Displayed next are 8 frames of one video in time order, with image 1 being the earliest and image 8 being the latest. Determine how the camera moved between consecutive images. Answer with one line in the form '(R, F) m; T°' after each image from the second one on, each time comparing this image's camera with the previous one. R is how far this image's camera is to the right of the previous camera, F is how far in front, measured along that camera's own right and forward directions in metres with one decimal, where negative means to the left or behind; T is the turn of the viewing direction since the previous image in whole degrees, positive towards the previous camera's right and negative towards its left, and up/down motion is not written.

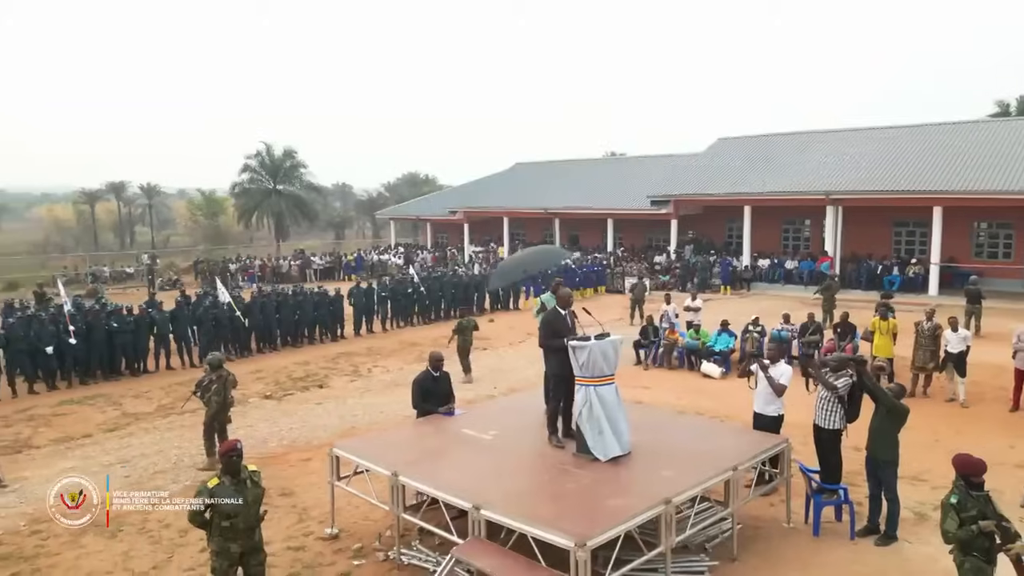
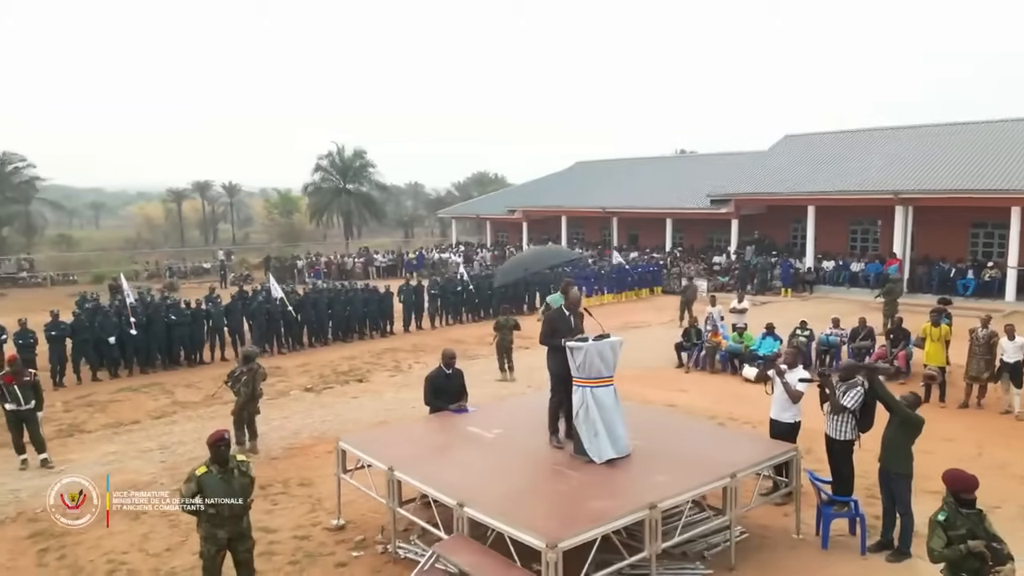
(+0.6, 0.0) m; -5°
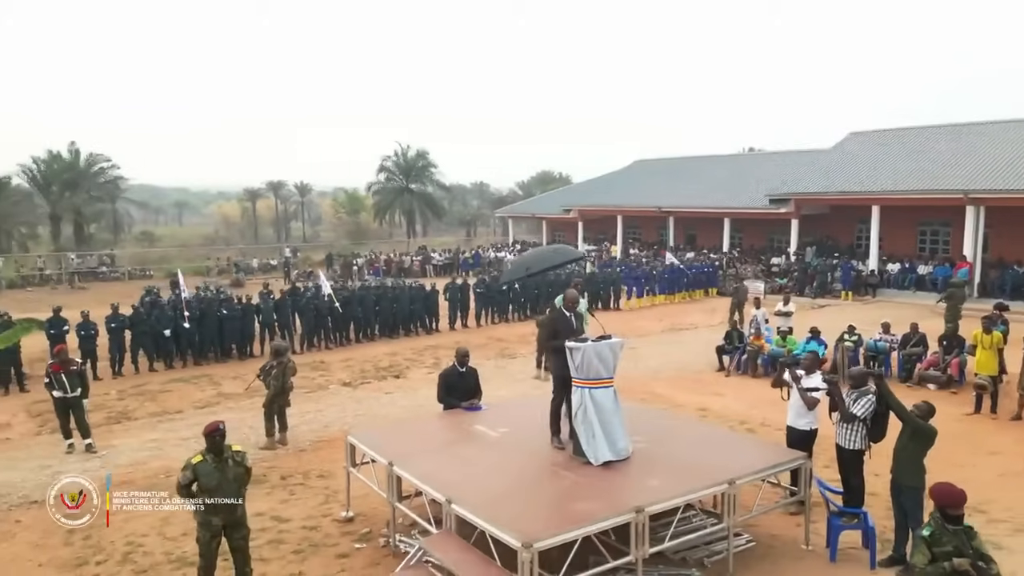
(+0.6, 0.0) m; -5°
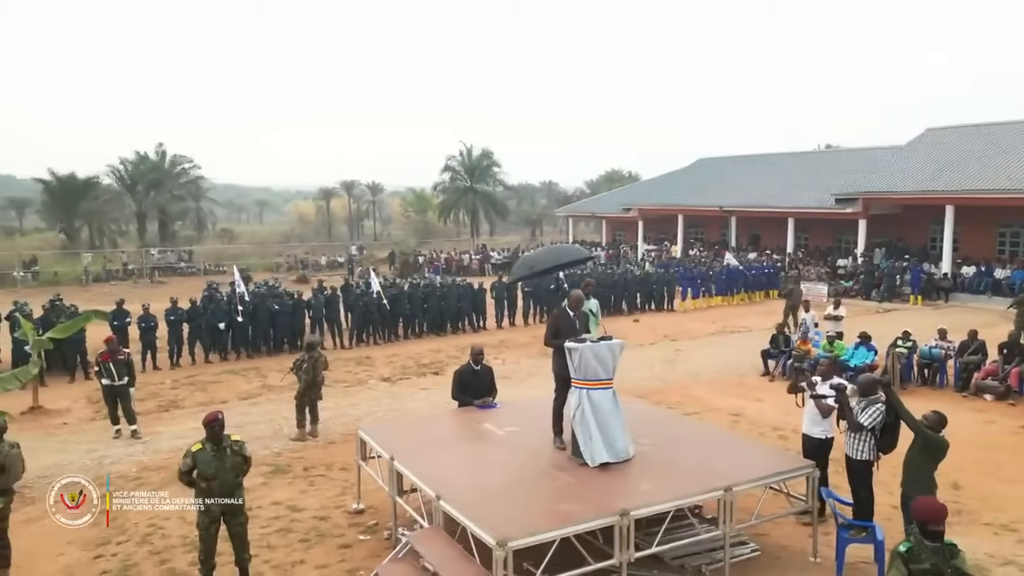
(+0.6, 0.0) m; -5°
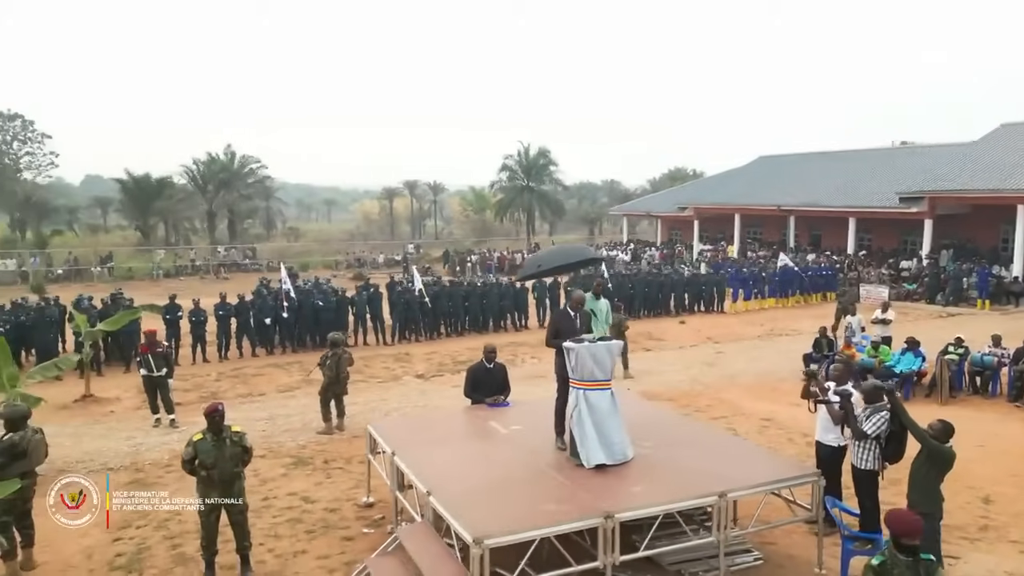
(+0.6, 0.0) m; -5°
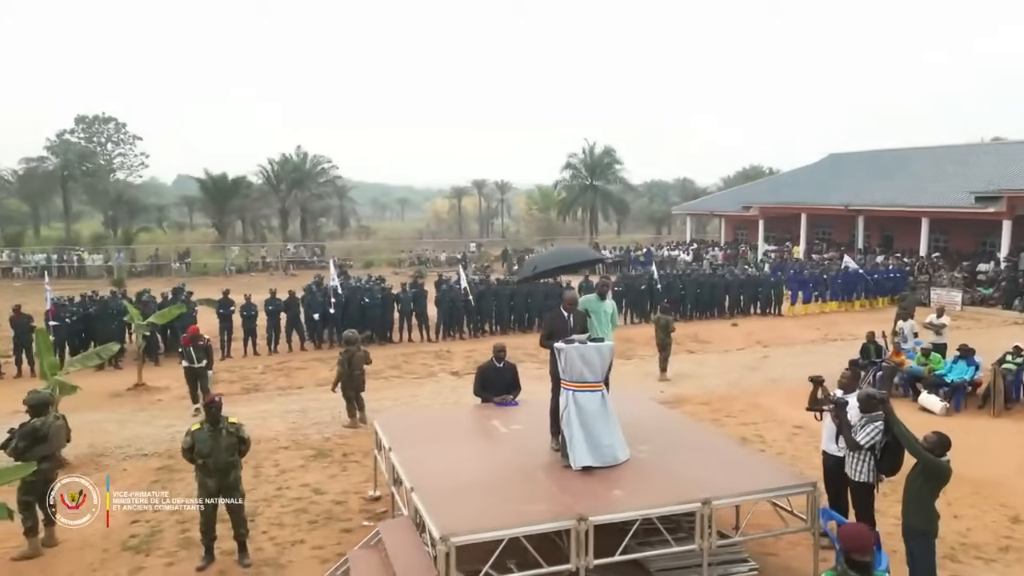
(+0.7, 0.0) m; -5°
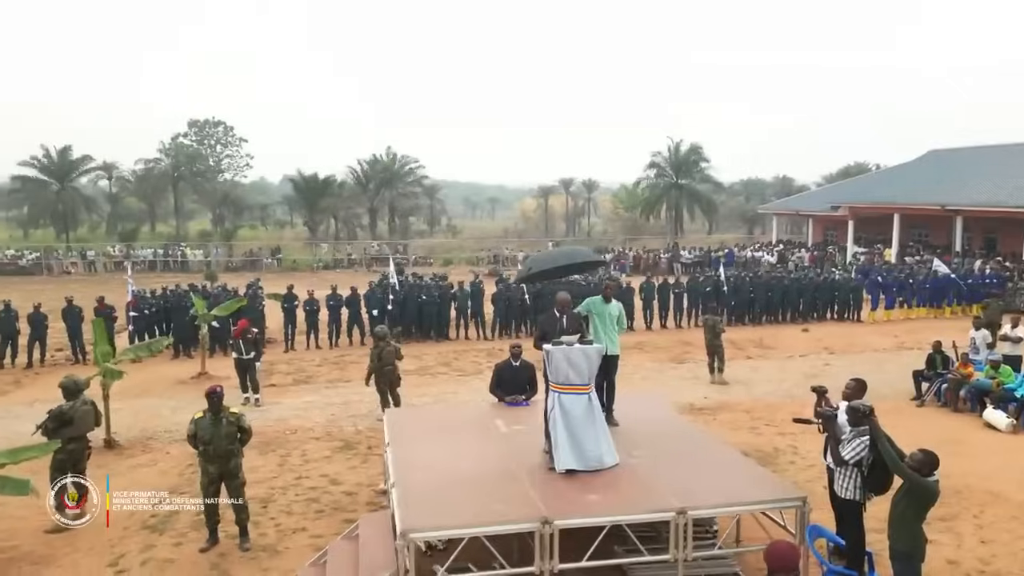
(+0.9, 0.0) m; -7°
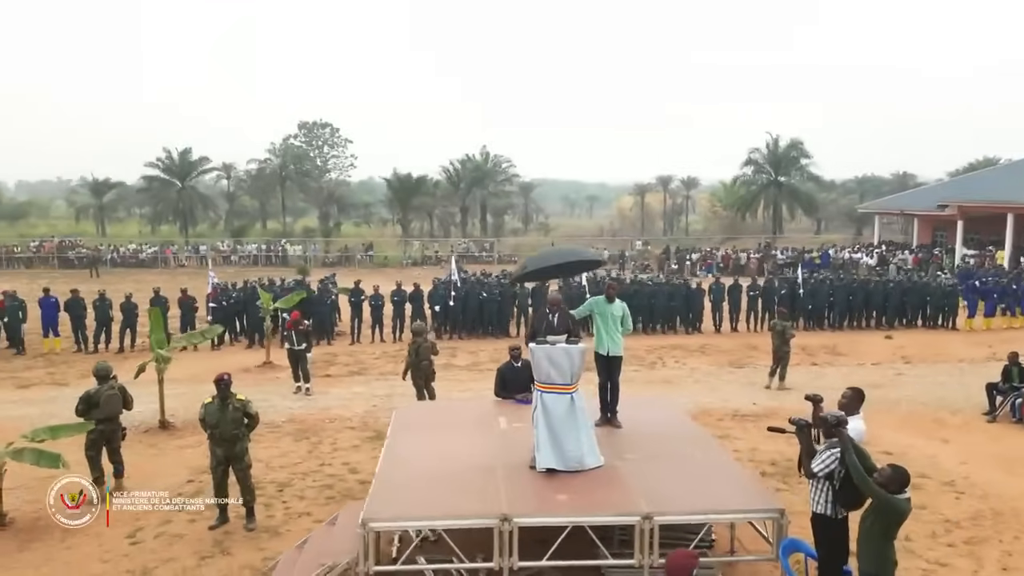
(+1.0, 0.0) m; -8°
